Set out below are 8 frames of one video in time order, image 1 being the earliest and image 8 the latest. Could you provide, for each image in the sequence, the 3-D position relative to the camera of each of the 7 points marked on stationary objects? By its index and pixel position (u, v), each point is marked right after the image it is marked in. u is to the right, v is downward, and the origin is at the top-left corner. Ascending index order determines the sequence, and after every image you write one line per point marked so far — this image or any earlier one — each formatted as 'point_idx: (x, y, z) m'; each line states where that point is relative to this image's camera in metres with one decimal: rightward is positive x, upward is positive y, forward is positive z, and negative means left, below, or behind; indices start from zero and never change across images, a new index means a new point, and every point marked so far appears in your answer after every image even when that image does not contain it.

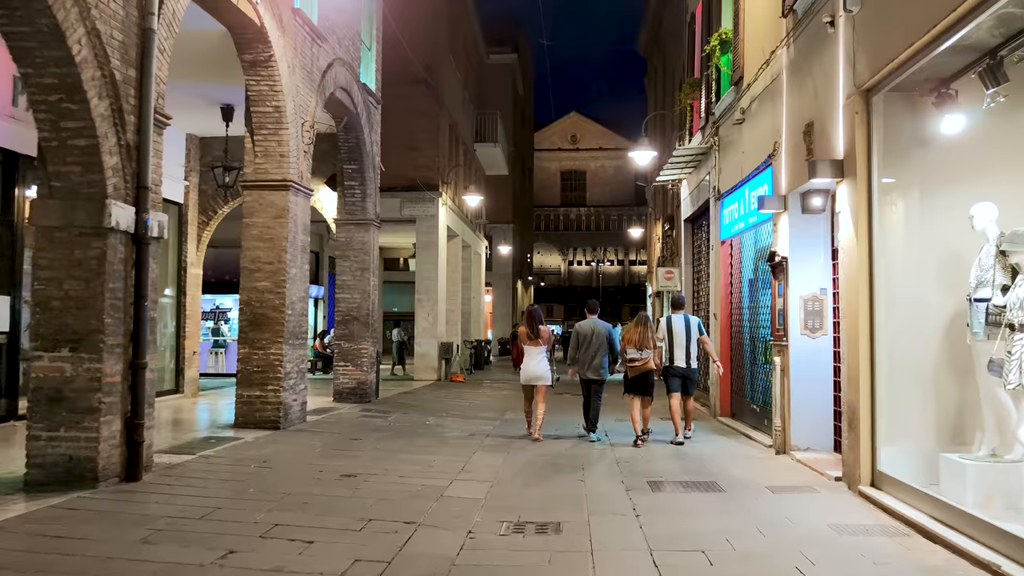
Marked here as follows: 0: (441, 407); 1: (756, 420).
0: (-0.9, -1.6, +12.5) m
1: (+2.5, -1.4, +9.7) m
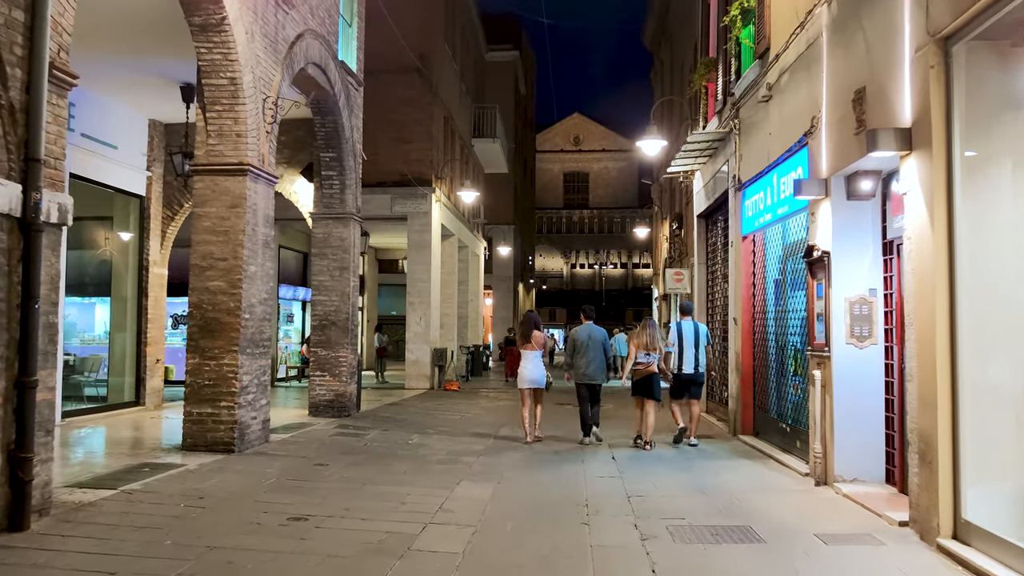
0: (-1.0, -1.6, +11.2) m
1: (+2.5, -1.4, +8.4) m
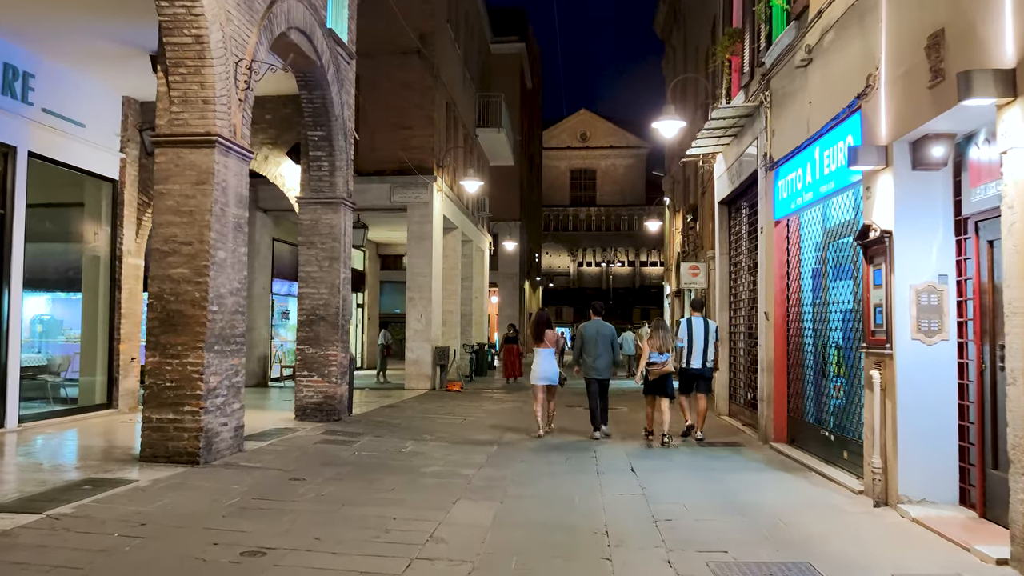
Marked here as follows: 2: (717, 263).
0: (-0.9, -1.5, +10.2) m
1: (+2.5, -1.3, +7.4) m
2: (+2.7, +0.3, +12.3) m
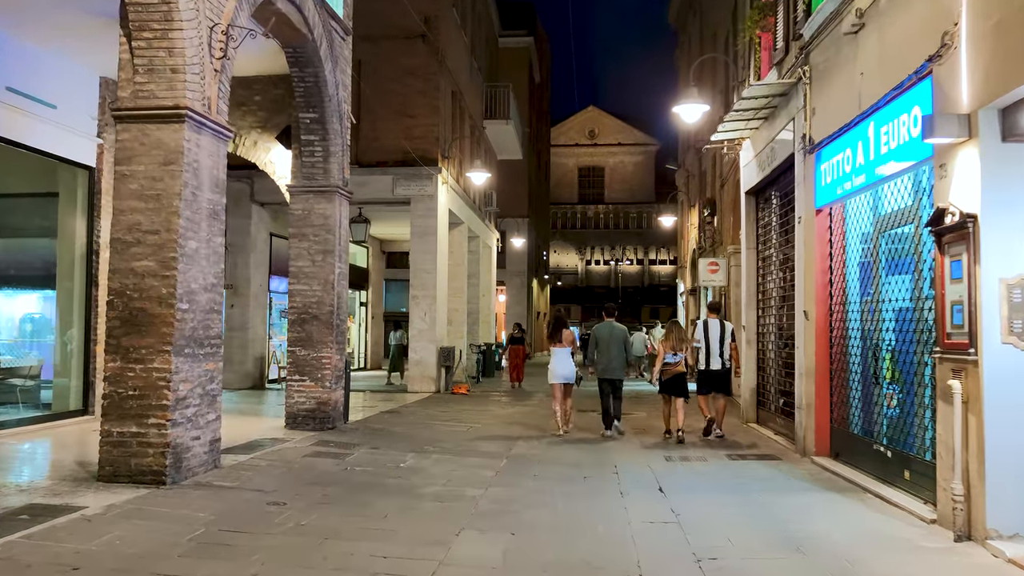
0: (-0.8, -1.5, +9.3) m
1: (+2.6, -1.3, +6.5) m
2: (+2.8, +0.4, +11.4) m
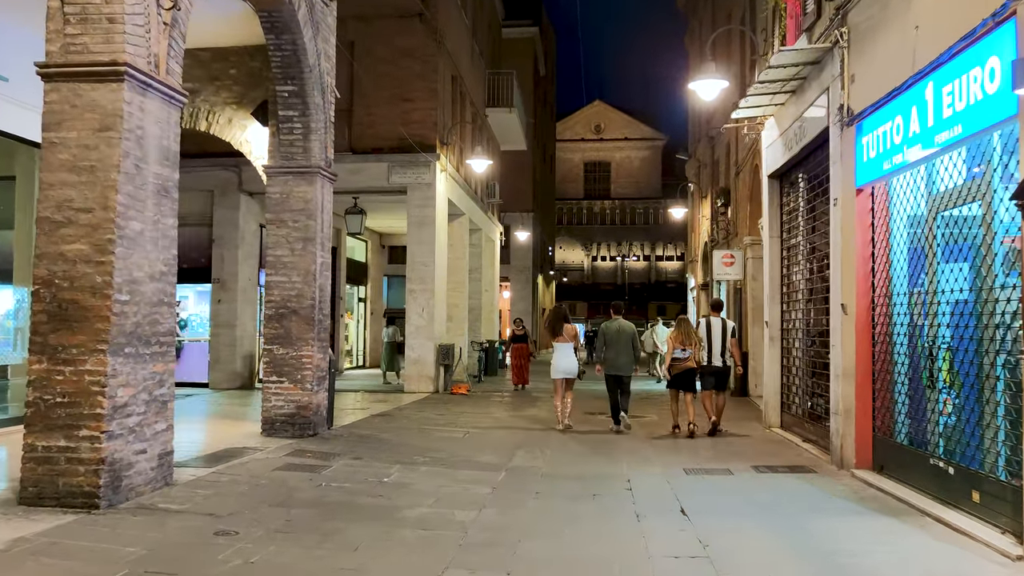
0: (-0.8, -1.4, +8.4) m
1: (+2.6, -1.2, +5.6) m
2: (+2.8, +0.4, +10.5) m
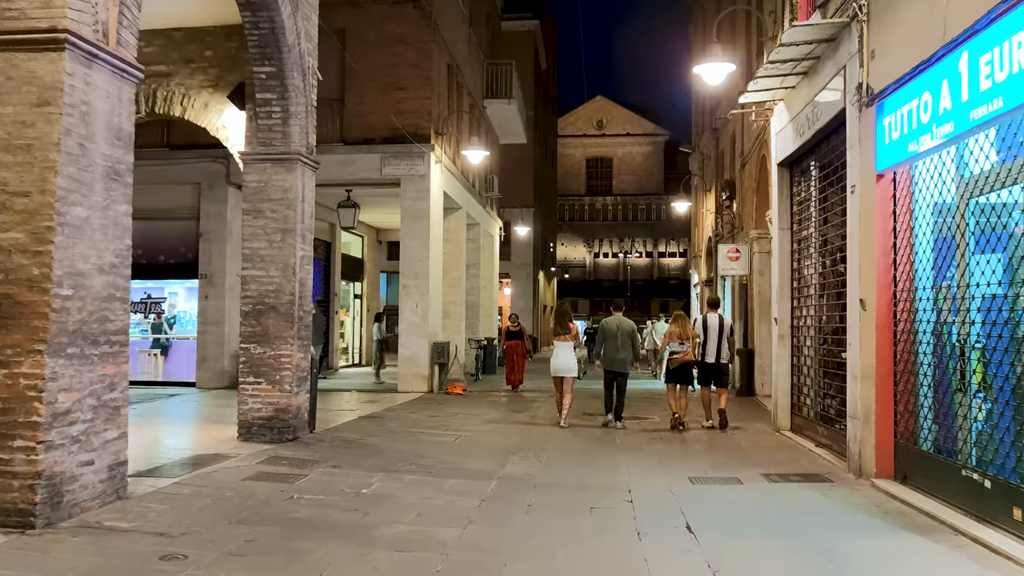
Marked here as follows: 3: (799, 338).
0: (-0.9, -1.3, +7.9) m
1: (+2.5, -1.2, +5.0) m
2: (+2.8, +0.5, +9.9) m
3: (+2.9, -0.5, +9.5) m
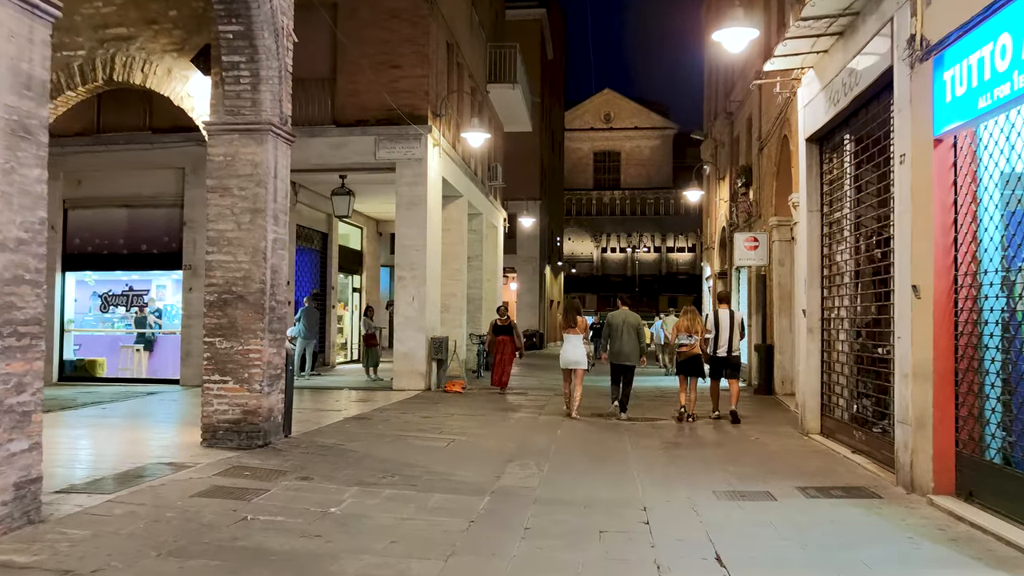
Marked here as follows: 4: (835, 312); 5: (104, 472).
0: (-0.9, -1.2, +7.0) m
1: (+2.5, -1.1, +4.1) m
2: (+2.8, +0.6, +9.0) m
3: (+2.9, -0.4, +8.5) m
4: (+2.9, -0.2, +8.4) m
5: (-2.6, -1.2, +6.1) m
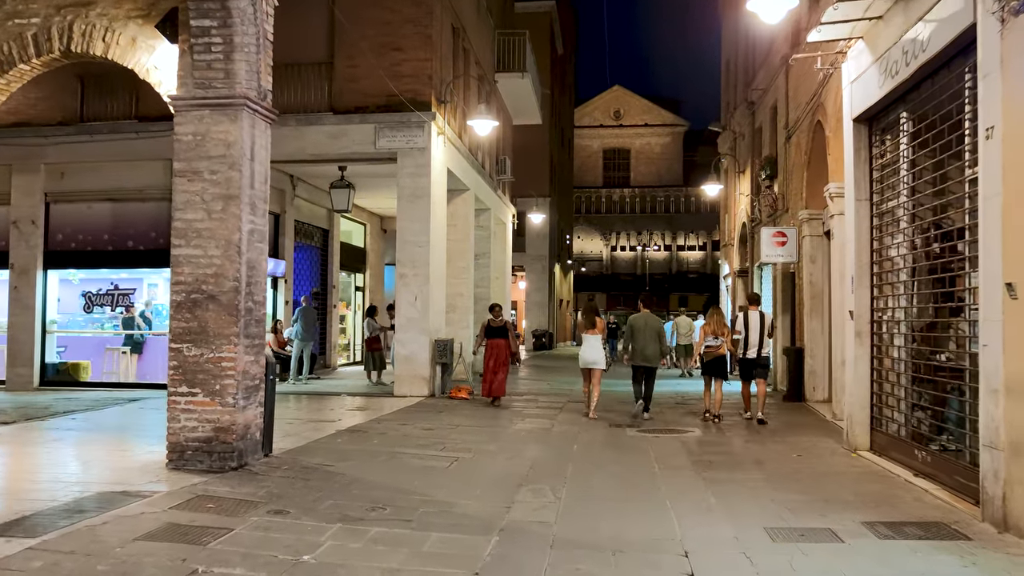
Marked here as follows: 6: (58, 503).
0: (-0.8, -1.2, +6.0) m
1: (+2.5, -1.1, +3.1) m
2: (+2.8, +0.6, +8.0) m
3: (+3.0, -0.4, +7.6) m
4: (+3.0, -0.2, +7.5) m
5: (-2.5, -1.2, +5.2) m
6: (-2.5, -1.2, +5.1) m
